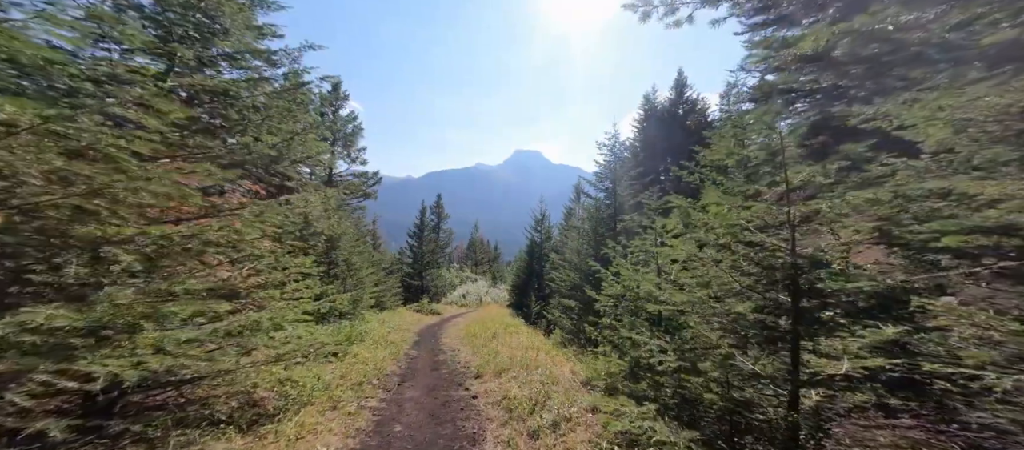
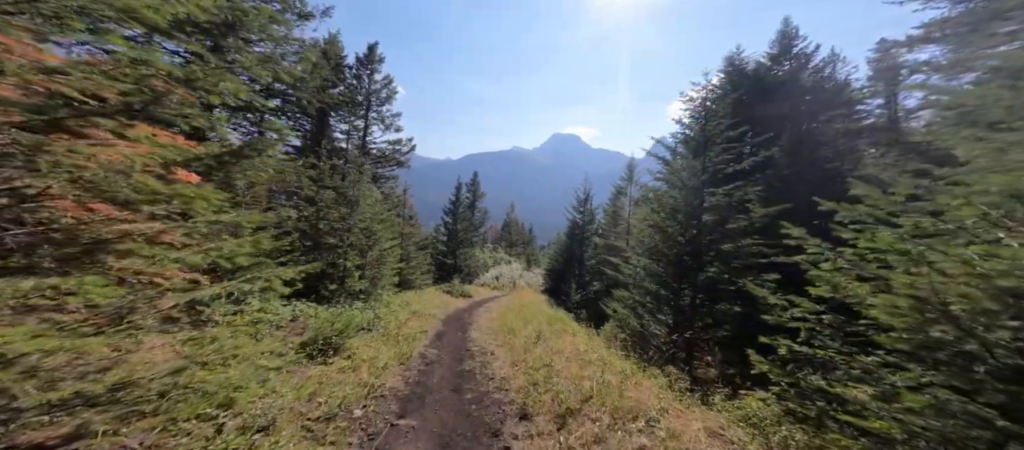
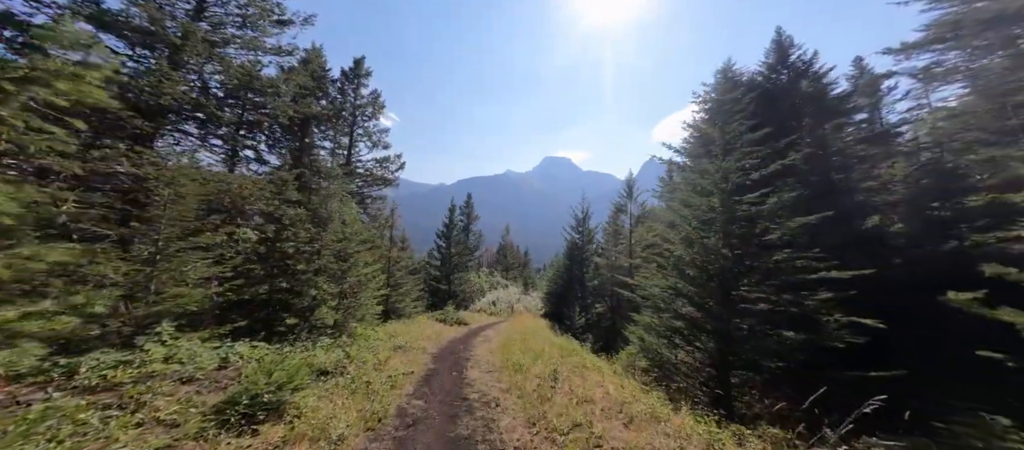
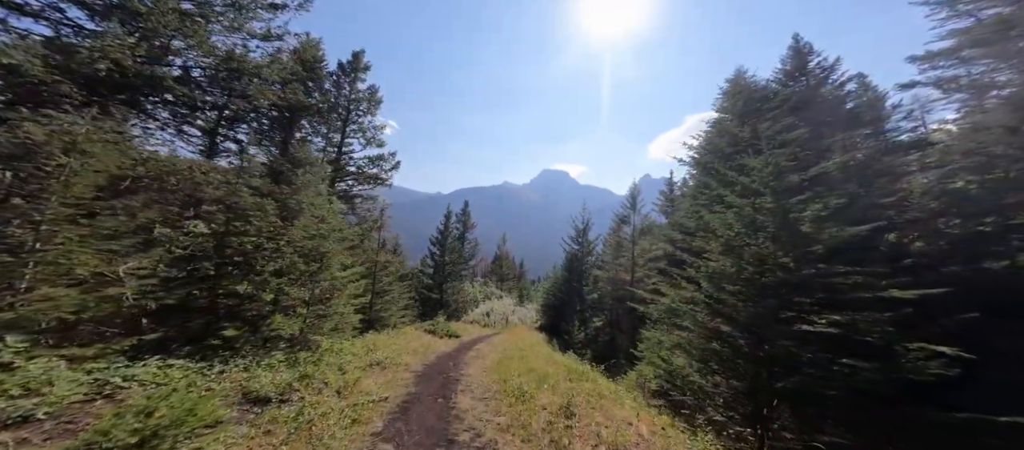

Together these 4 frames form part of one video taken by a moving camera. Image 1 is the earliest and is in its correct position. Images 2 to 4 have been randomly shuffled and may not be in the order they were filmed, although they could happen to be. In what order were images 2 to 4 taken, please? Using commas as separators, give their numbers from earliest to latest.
2, 3, 4
